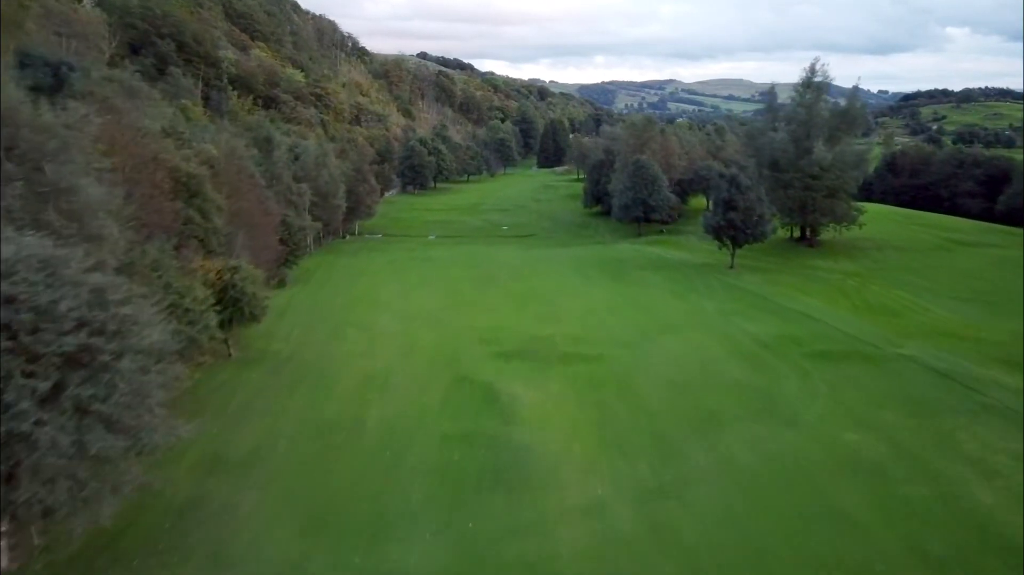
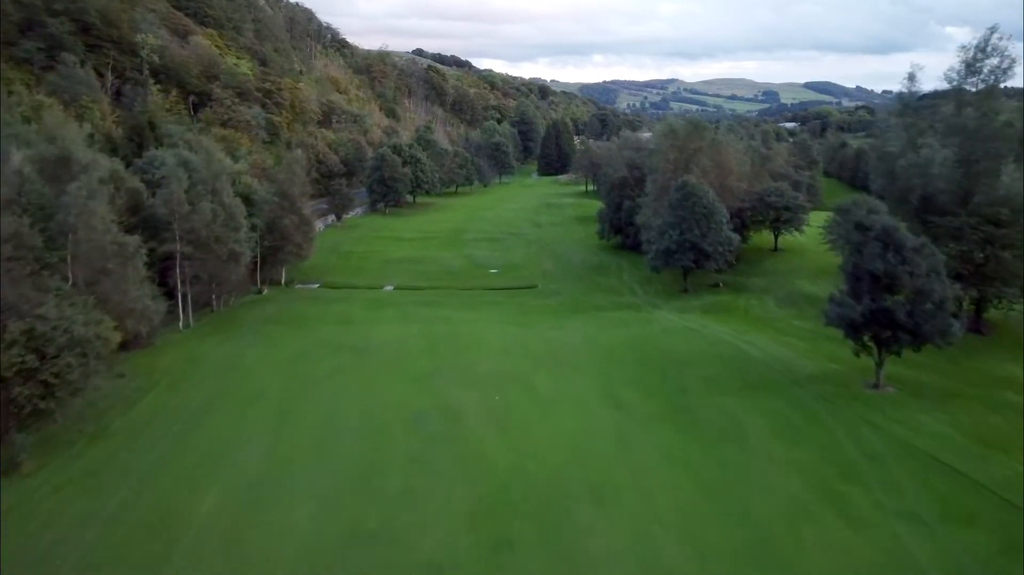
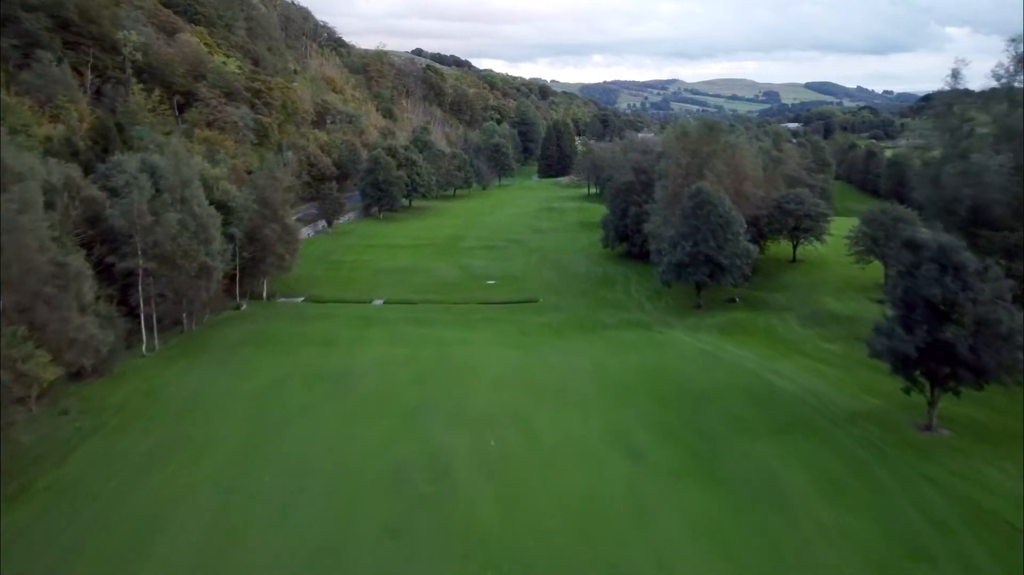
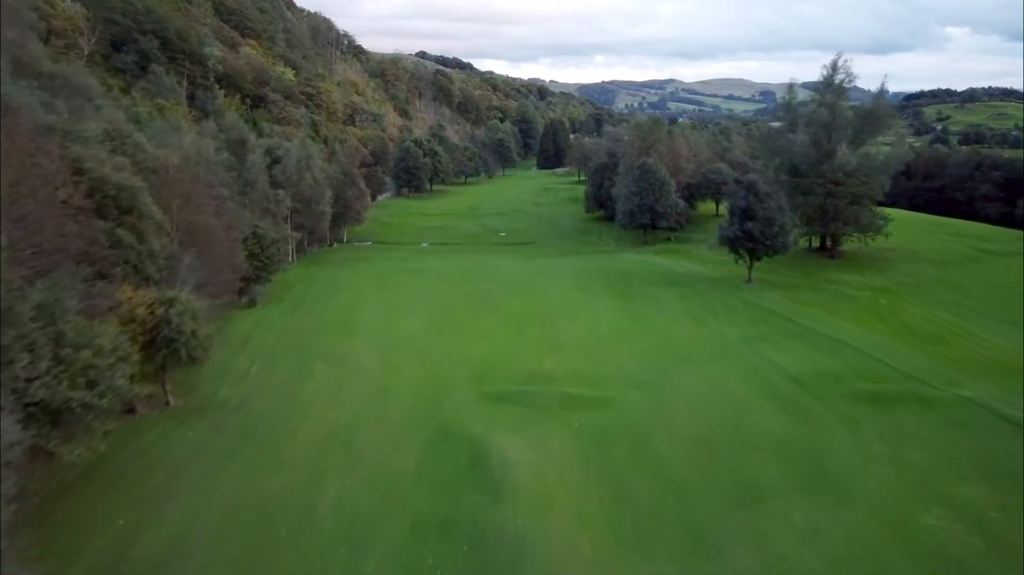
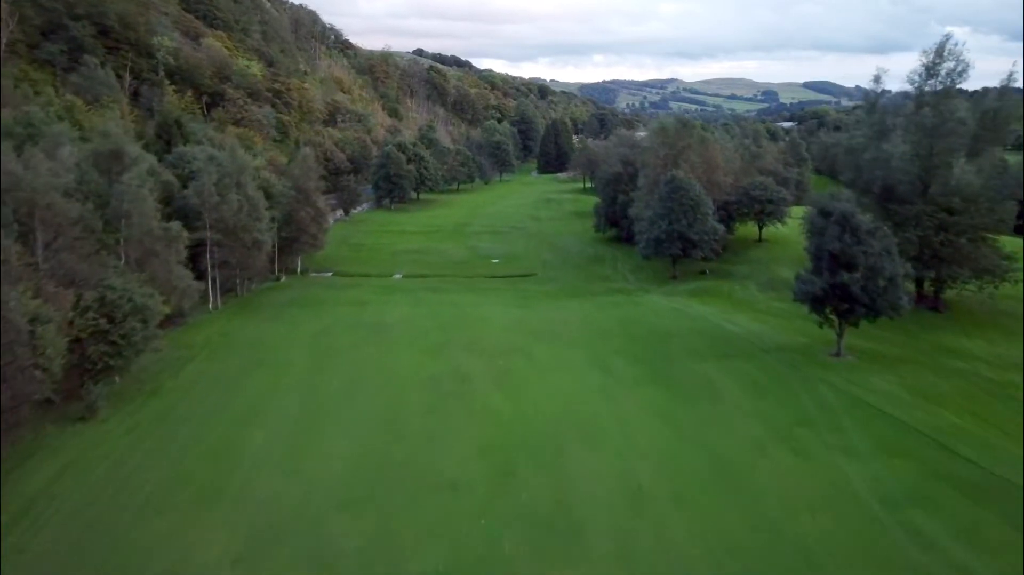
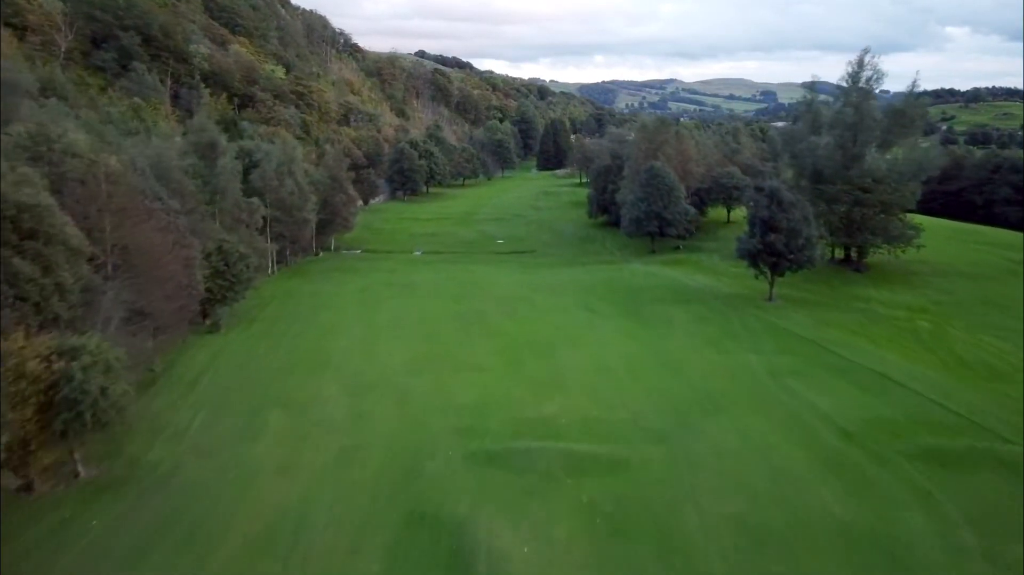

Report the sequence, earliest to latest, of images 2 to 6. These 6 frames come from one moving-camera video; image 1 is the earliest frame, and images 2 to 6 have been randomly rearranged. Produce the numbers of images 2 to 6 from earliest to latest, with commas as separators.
4, 6, 5, 2, 3
